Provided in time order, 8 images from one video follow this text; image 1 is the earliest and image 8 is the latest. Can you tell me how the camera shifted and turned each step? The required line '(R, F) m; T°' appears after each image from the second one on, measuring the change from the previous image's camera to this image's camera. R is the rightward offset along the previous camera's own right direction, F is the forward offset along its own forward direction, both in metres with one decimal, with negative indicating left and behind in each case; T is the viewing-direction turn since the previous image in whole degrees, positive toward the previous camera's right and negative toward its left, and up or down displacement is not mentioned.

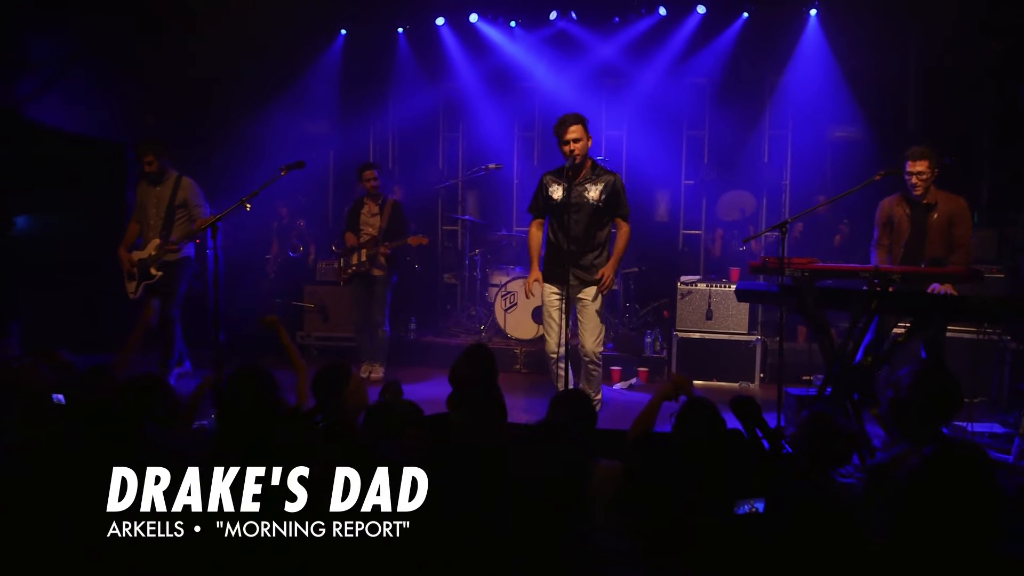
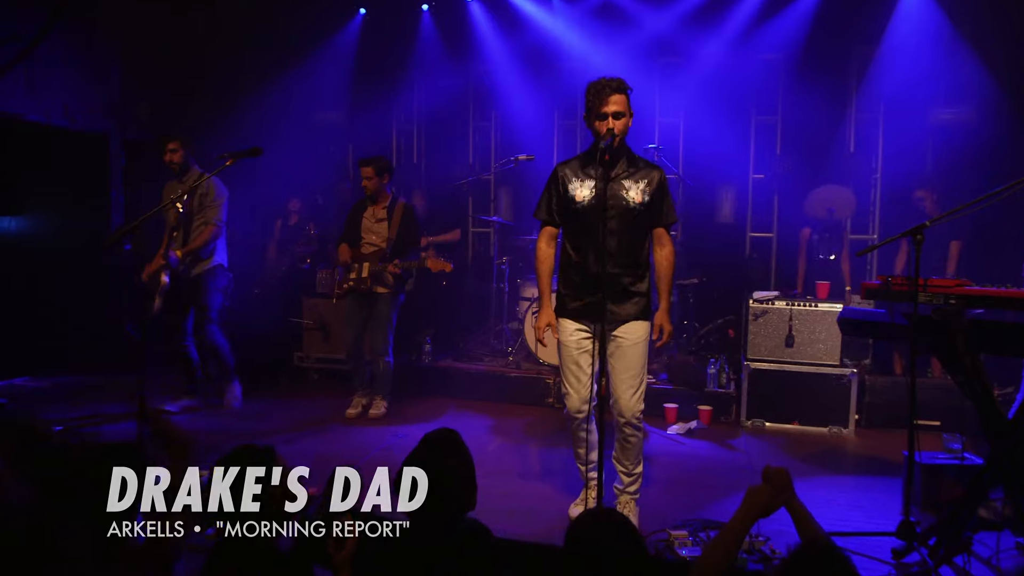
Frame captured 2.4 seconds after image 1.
(+0.1, +1.2) m; -4°
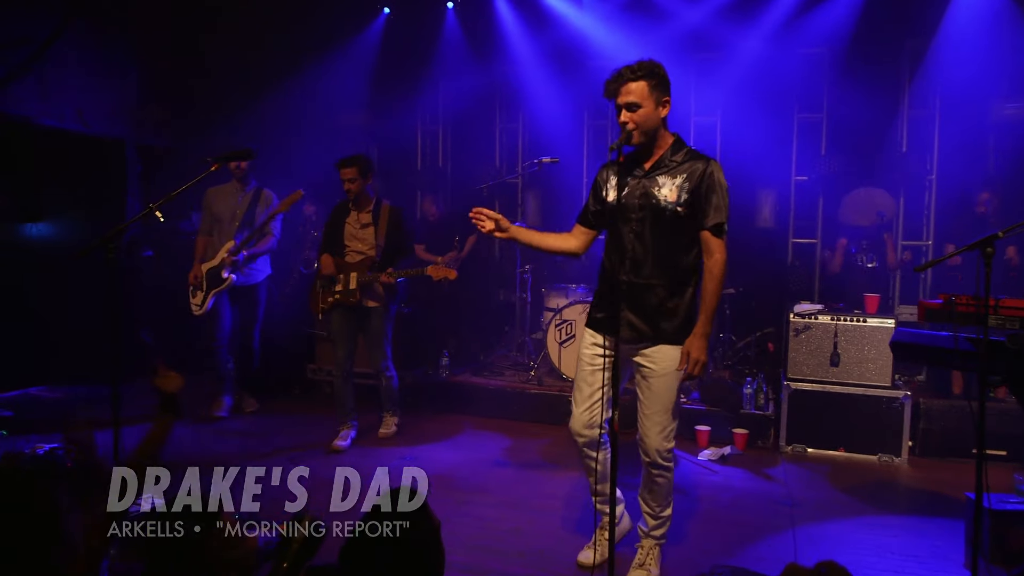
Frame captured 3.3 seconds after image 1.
(+0.1, +0.4) m; -3°
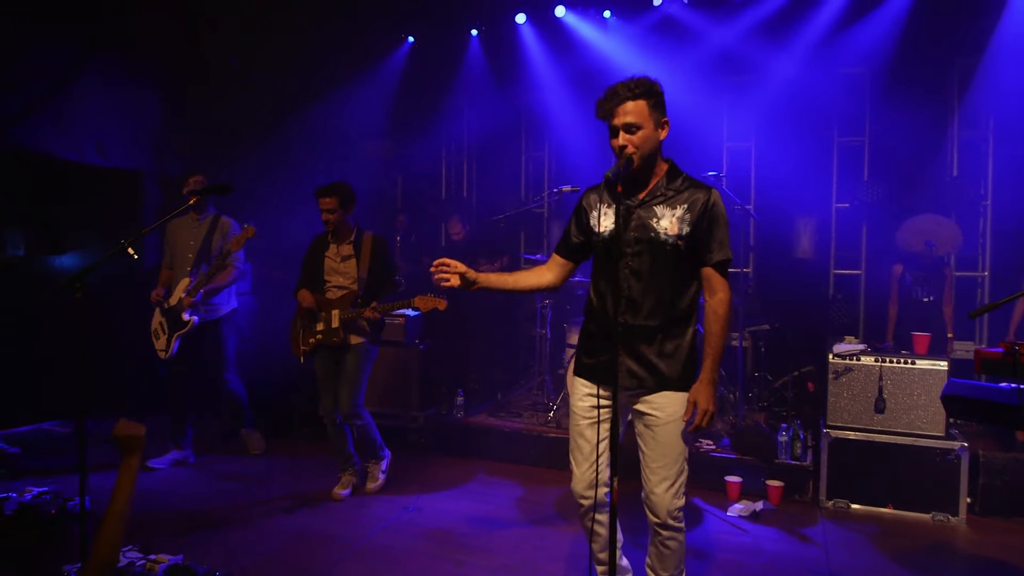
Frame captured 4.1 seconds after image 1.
(+0.2, +0.3) m; -3°
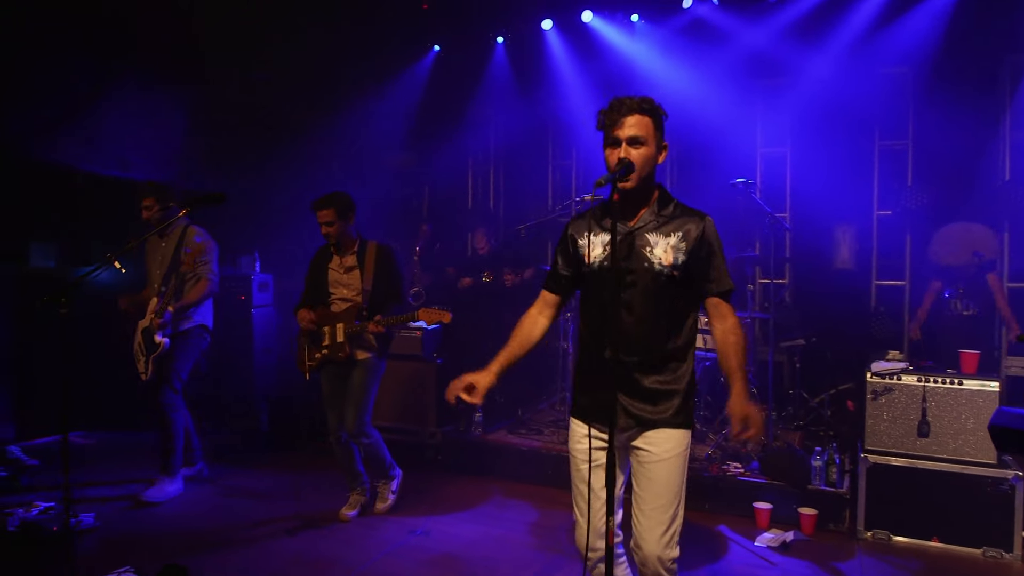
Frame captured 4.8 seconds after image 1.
(+0.2, +0.2) m; -3°
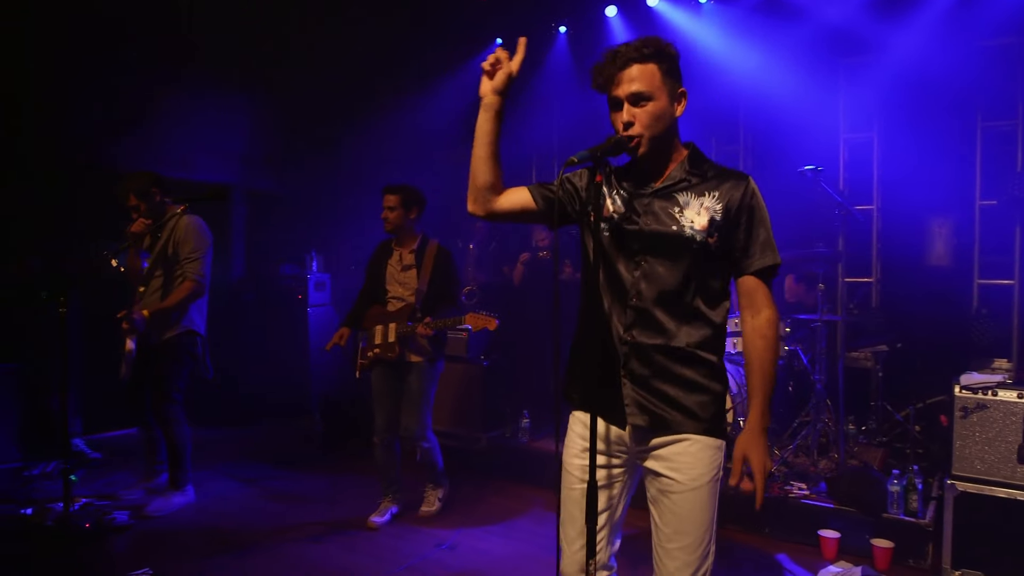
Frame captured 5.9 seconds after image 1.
(+0.3, +0.3) m; -7°
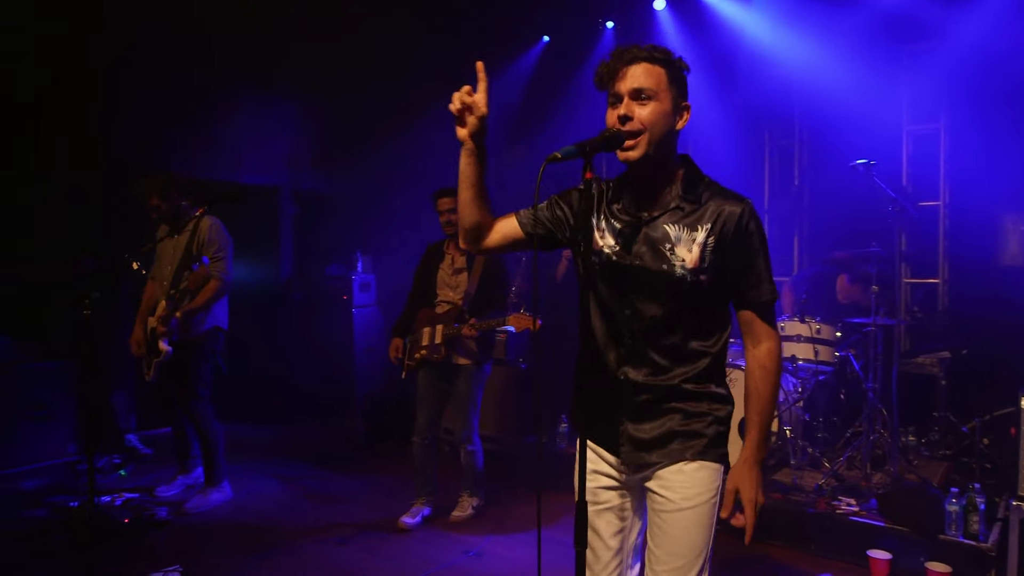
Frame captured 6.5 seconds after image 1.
(+0.2, +0.1) m; -5°
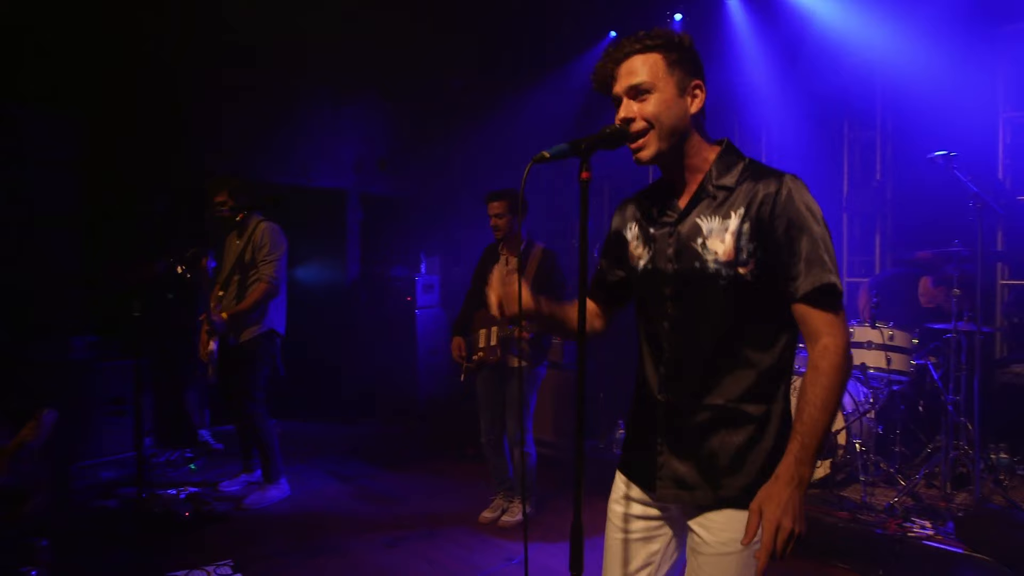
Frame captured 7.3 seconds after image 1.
(+0.2, +0.1) m; -7°
